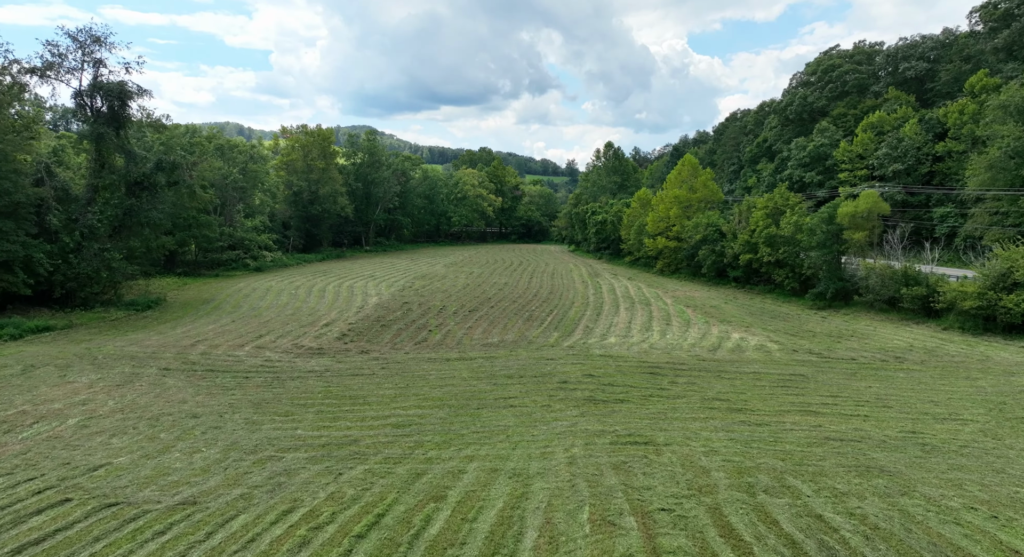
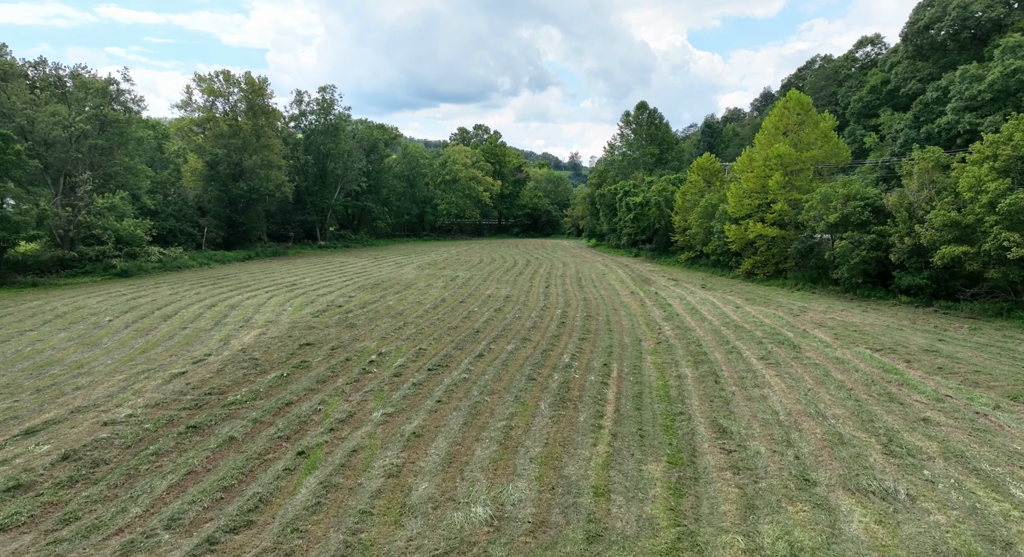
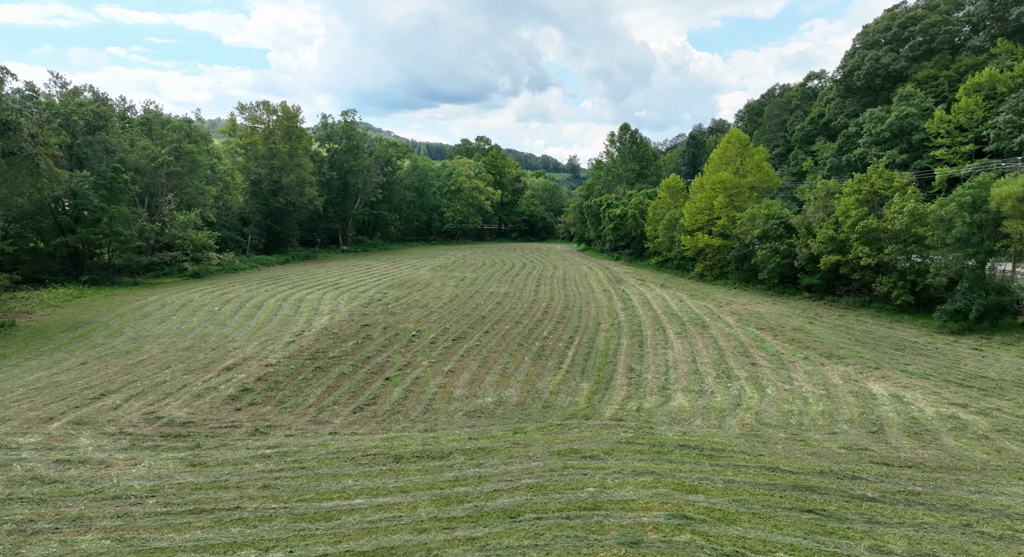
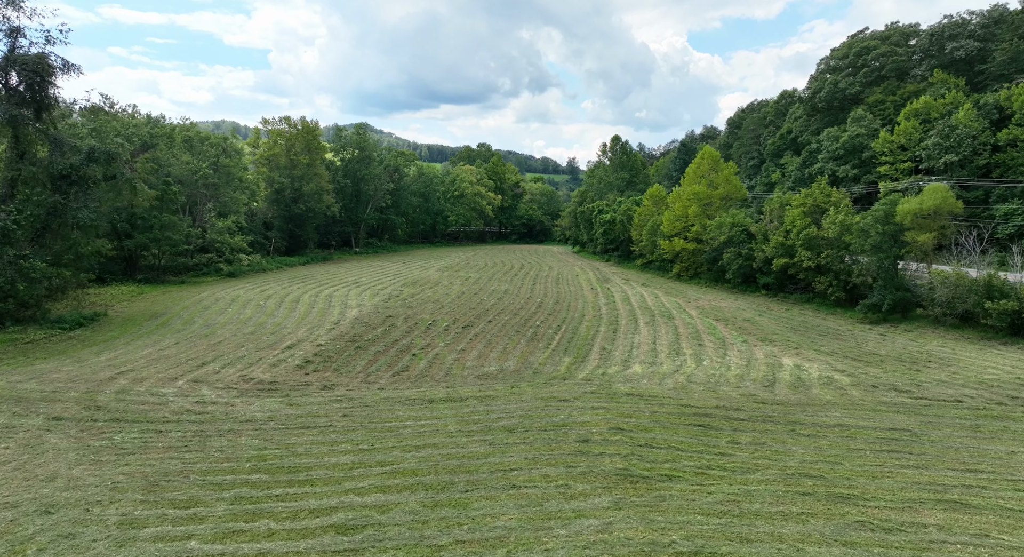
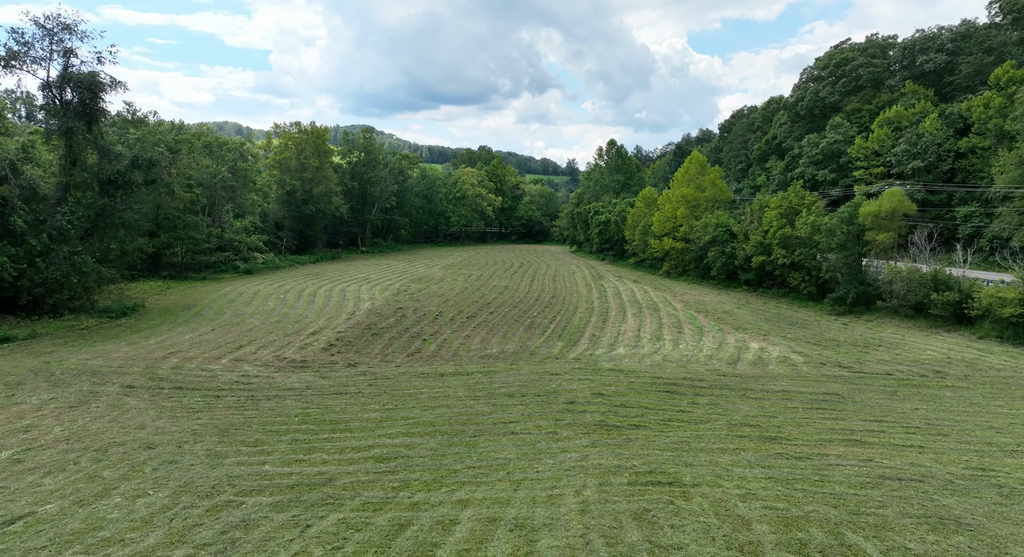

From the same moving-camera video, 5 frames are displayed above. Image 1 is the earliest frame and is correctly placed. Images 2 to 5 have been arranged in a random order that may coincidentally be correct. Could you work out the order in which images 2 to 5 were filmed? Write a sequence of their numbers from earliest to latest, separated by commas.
5, 4, 3, 2
